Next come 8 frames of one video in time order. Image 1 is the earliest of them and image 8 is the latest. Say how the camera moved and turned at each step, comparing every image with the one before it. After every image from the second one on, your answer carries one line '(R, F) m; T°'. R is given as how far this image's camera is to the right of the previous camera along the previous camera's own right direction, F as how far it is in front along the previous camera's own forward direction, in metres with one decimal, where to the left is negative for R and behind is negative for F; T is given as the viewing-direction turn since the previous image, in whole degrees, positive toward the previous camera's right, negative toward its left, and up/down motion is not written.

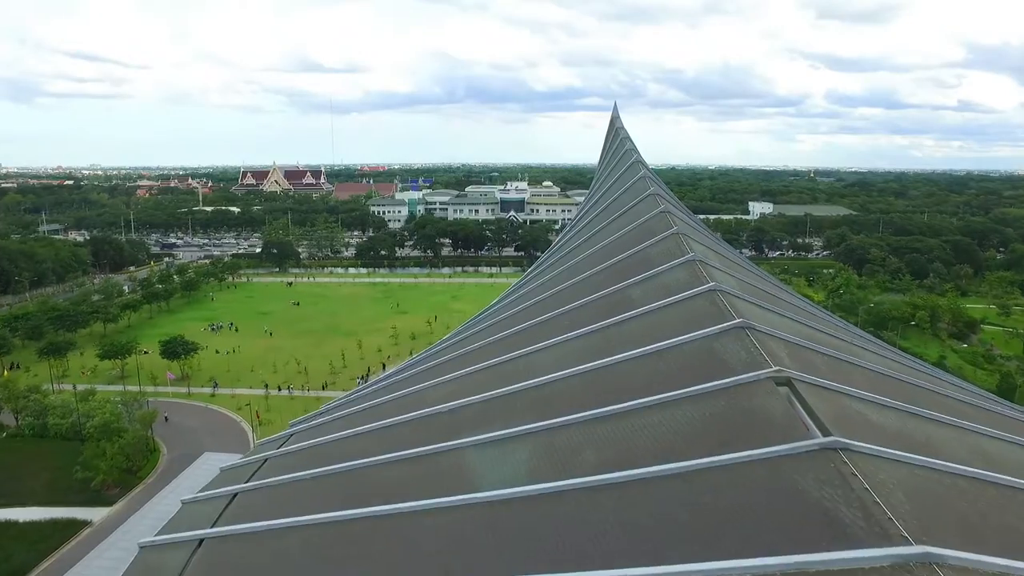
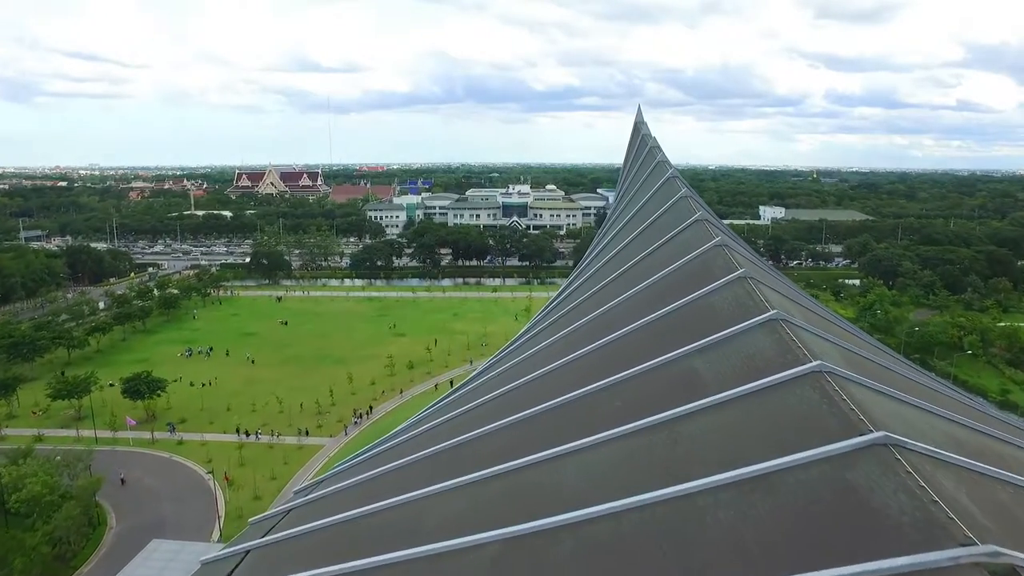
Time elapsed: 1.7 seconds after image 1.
(-0.4, +3.0) m; 0°
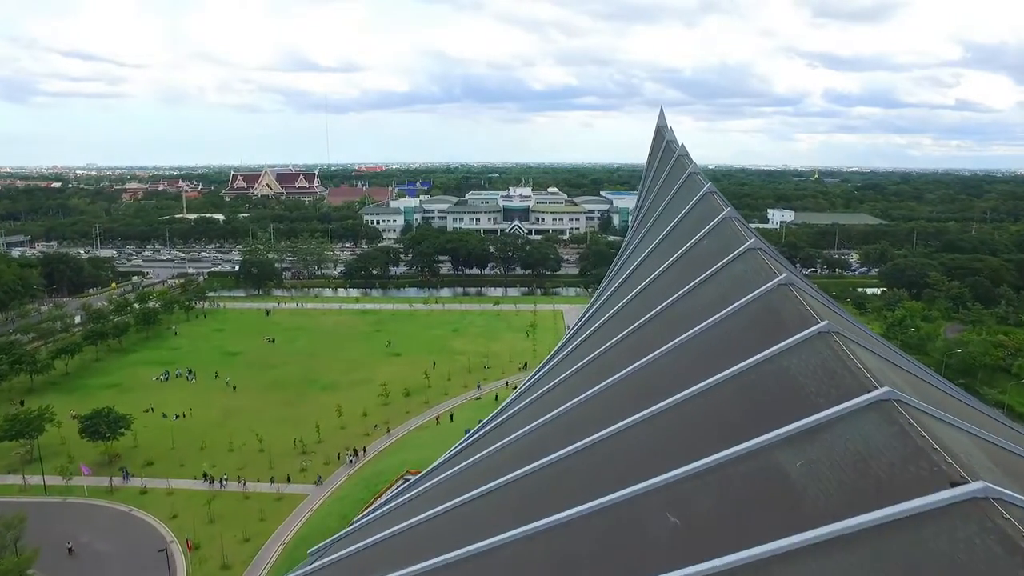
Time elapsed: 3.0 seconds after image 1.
(-0.3, +2.5) m; 0°
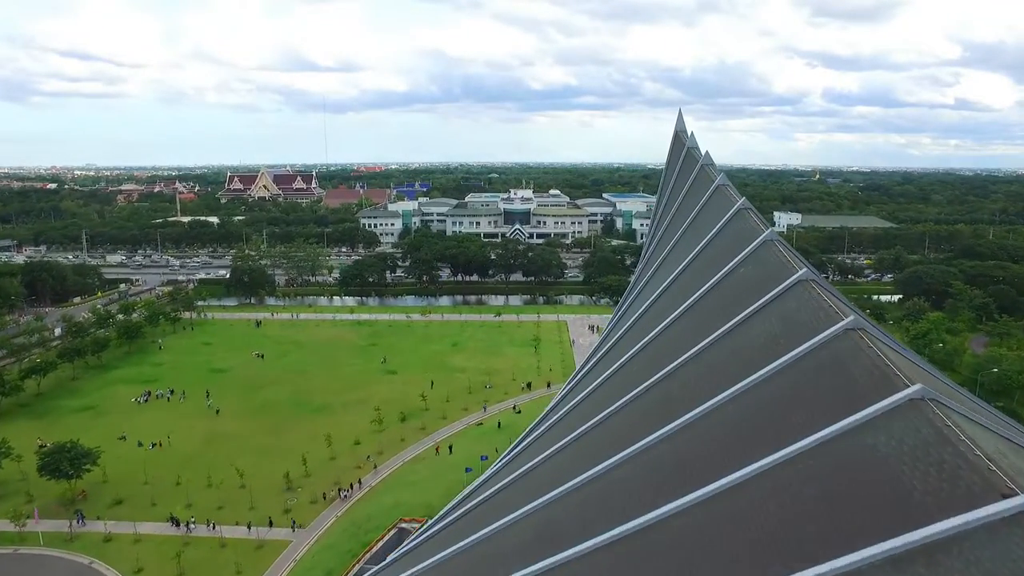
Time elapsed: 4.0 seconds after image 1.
(-0.2, +1.8) m; 0°
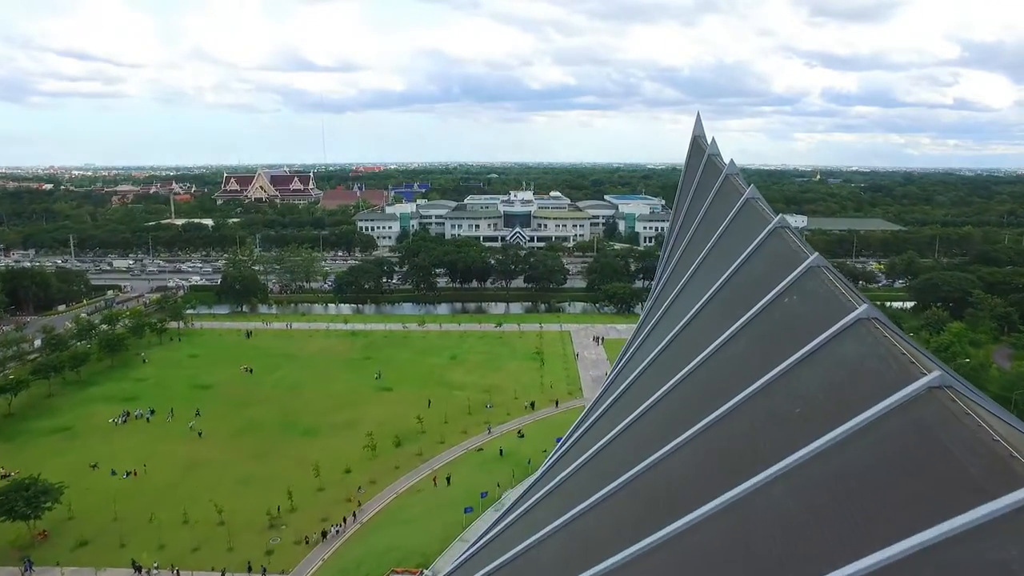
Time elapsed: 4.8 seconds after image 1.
(-0.1, +1.6) m; 0°
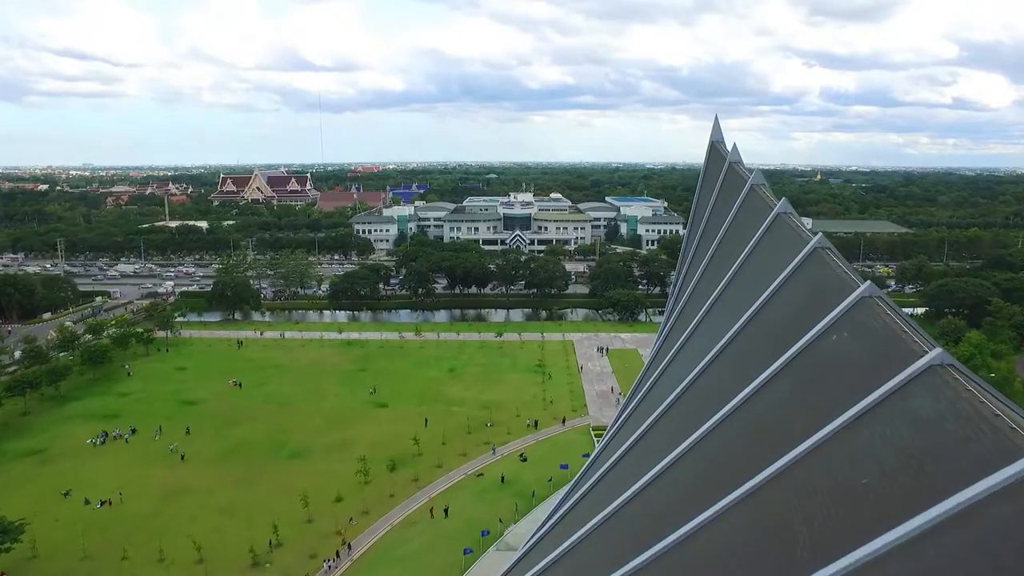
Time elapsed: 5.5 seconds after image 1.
(-0.1, +1.3) m; 0°
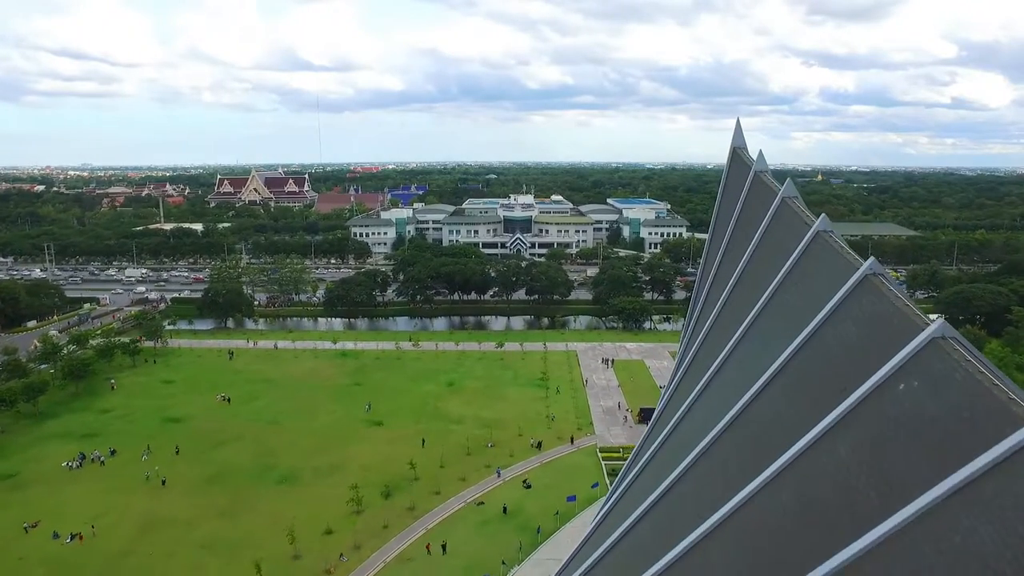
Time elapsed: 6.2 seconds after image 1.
(-0.1, +1.3) m; 0°
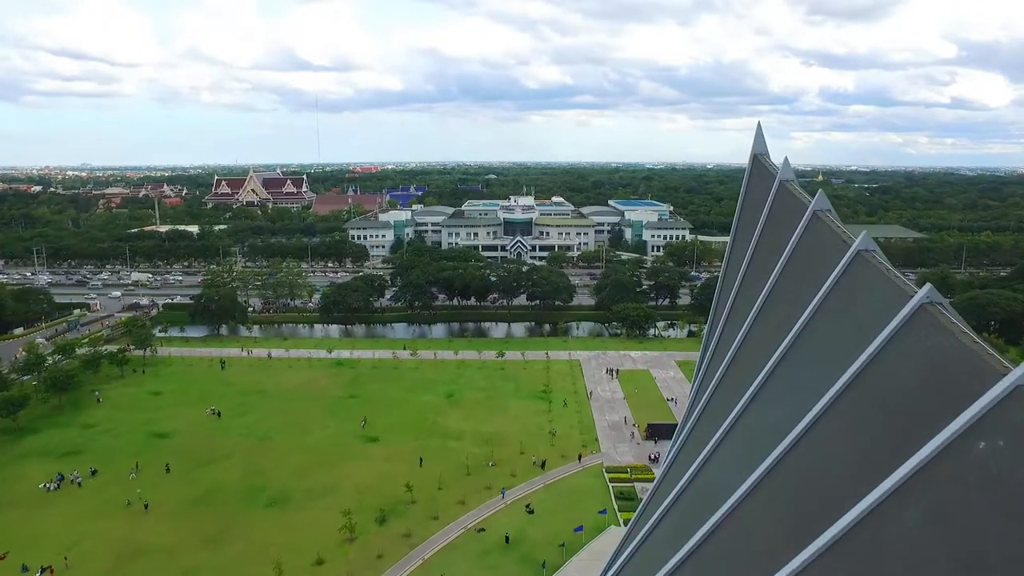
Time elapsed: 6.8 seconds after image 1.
(-0.1, +1.1) m; 0°
